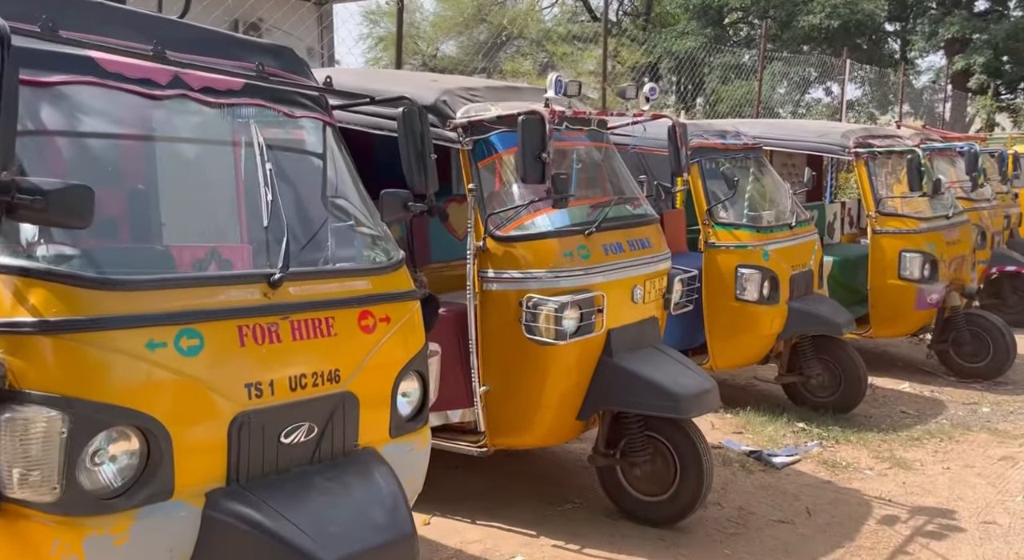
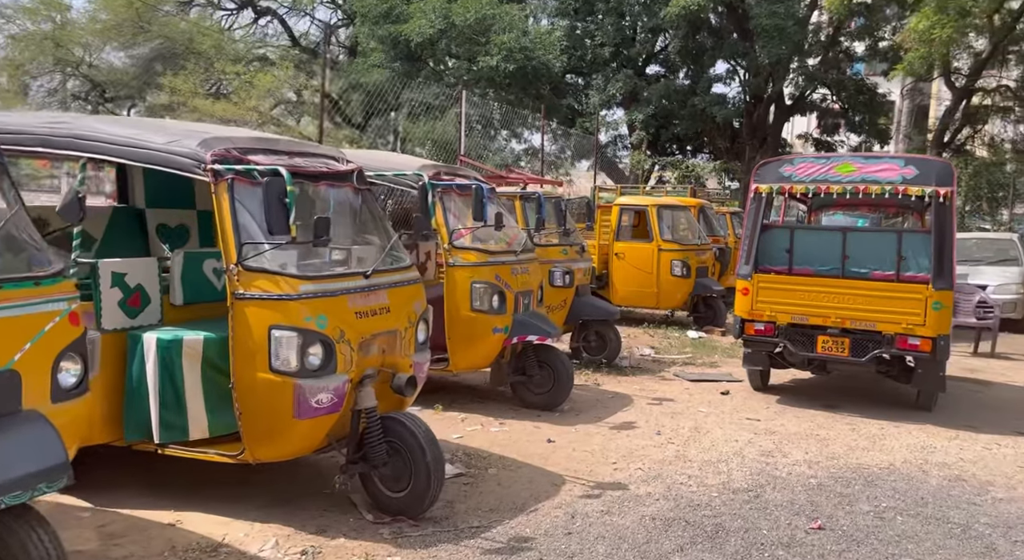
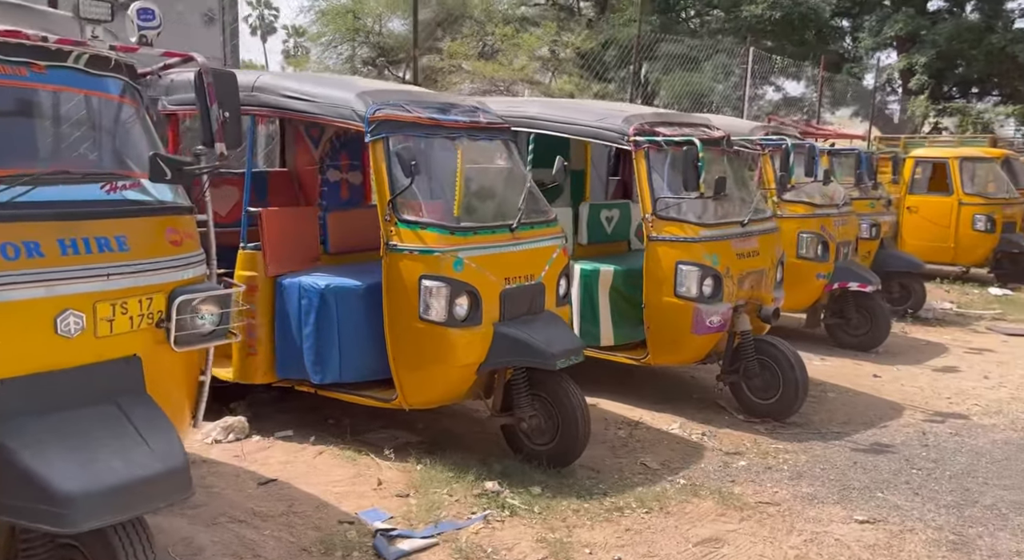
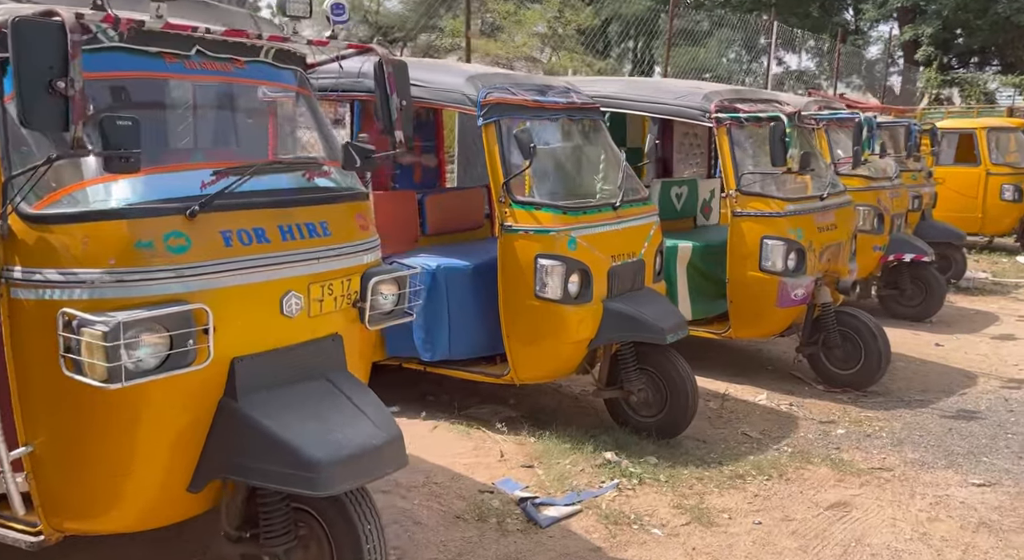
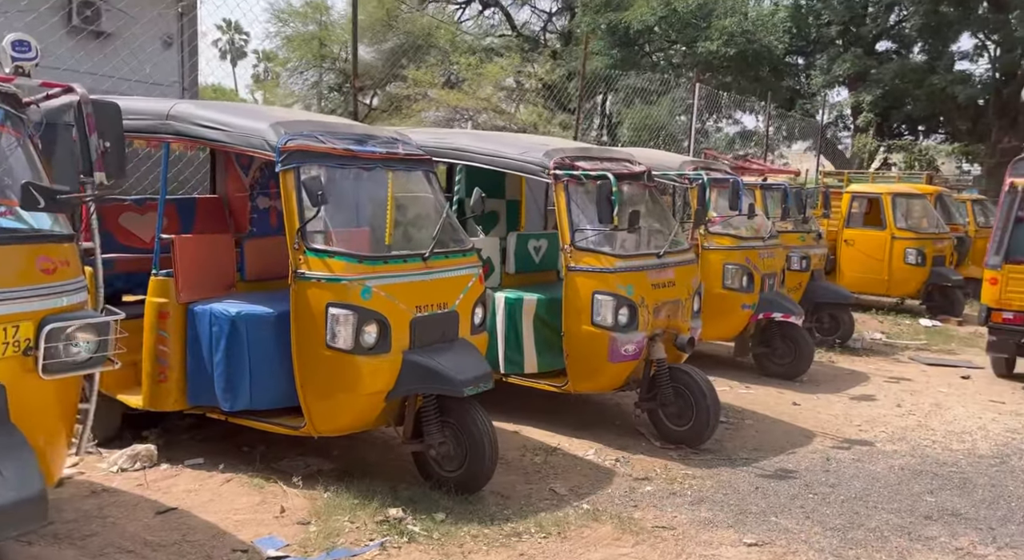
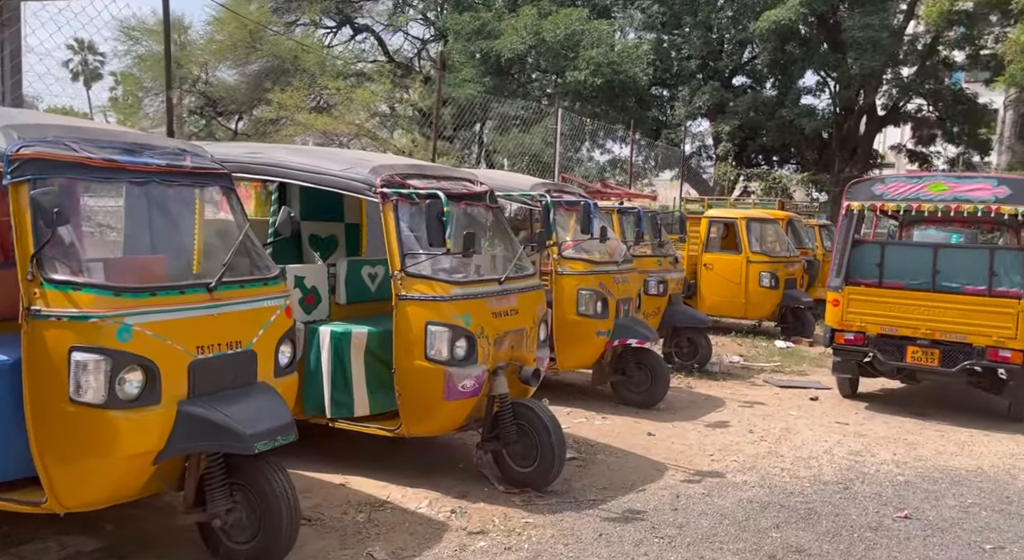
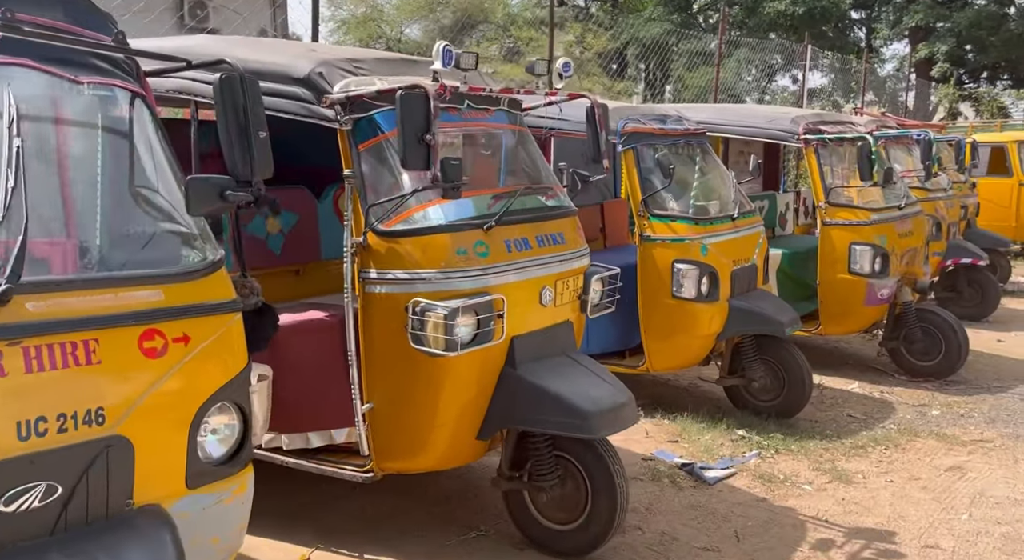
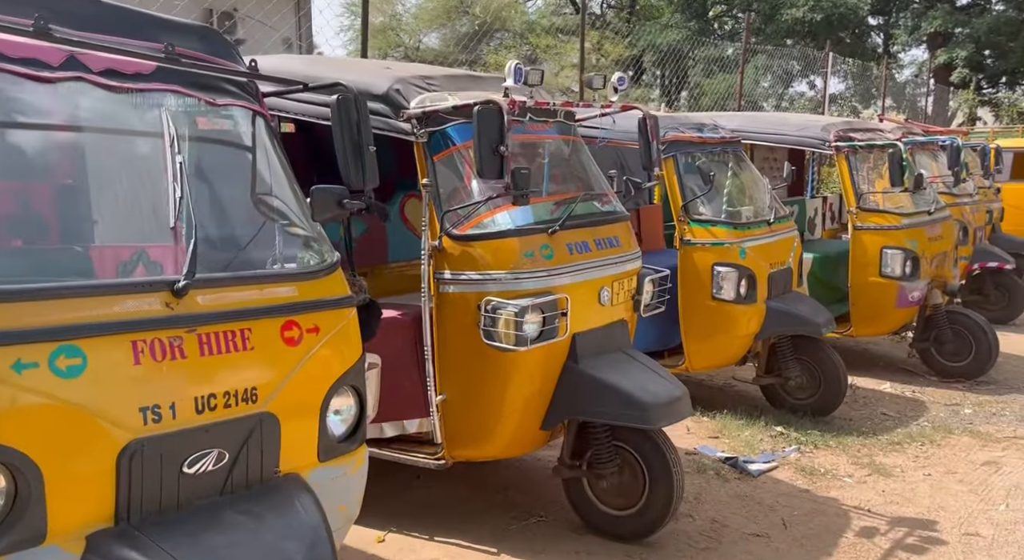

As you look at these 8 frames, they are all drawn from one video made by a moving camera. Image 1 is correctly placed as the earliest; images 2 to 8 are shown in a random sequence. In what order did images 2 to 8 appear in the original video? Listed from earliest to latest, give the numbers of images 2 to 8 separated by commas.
8, 7, 4, 3, 5, 6, 2
